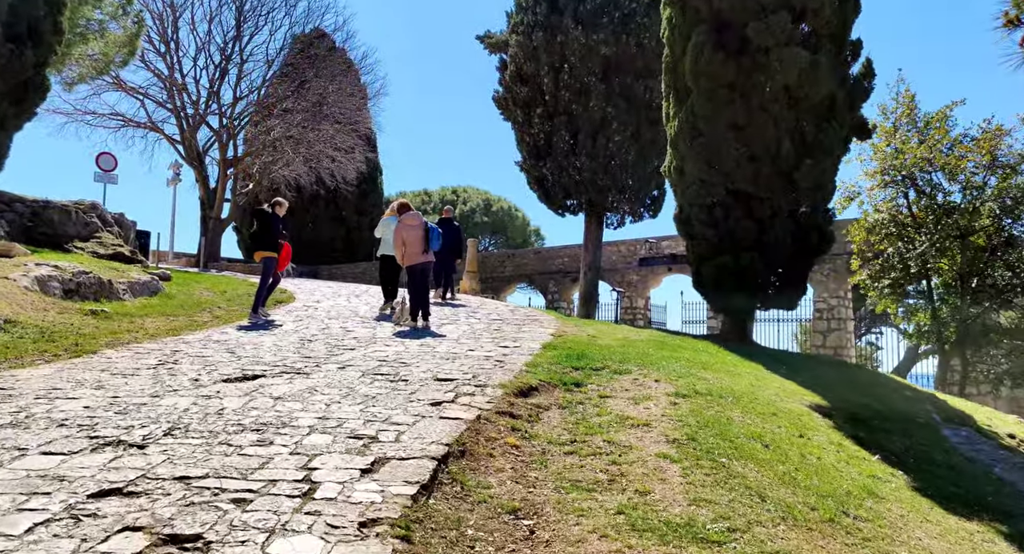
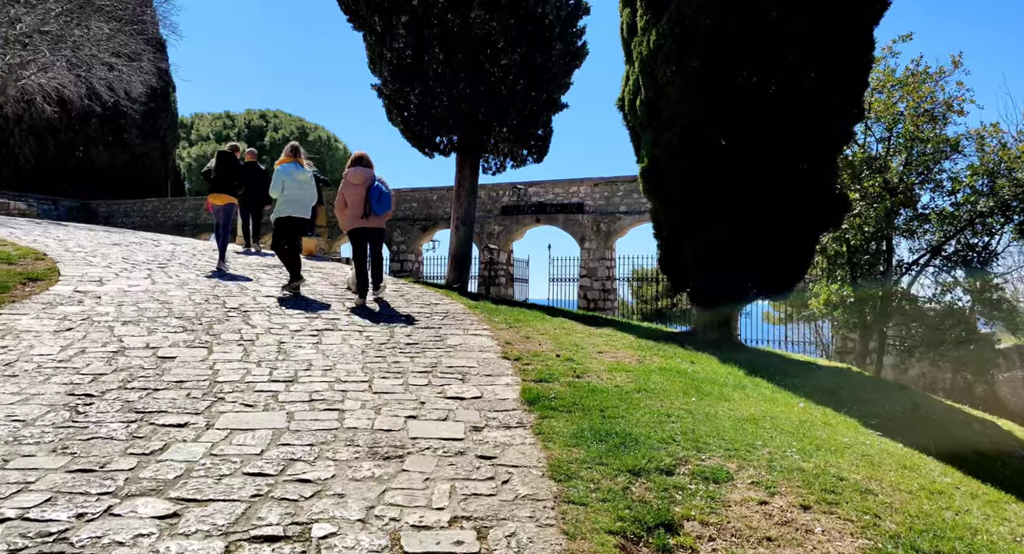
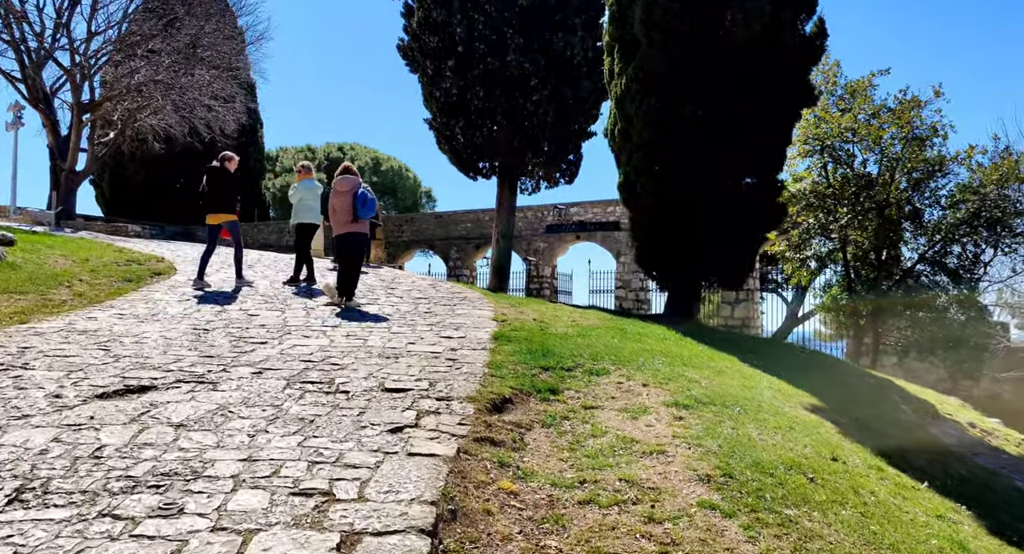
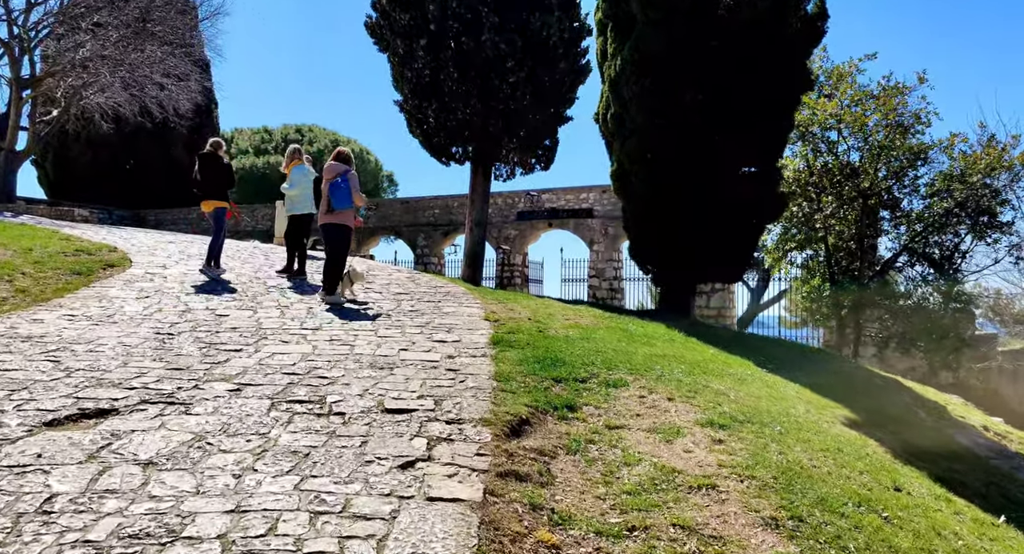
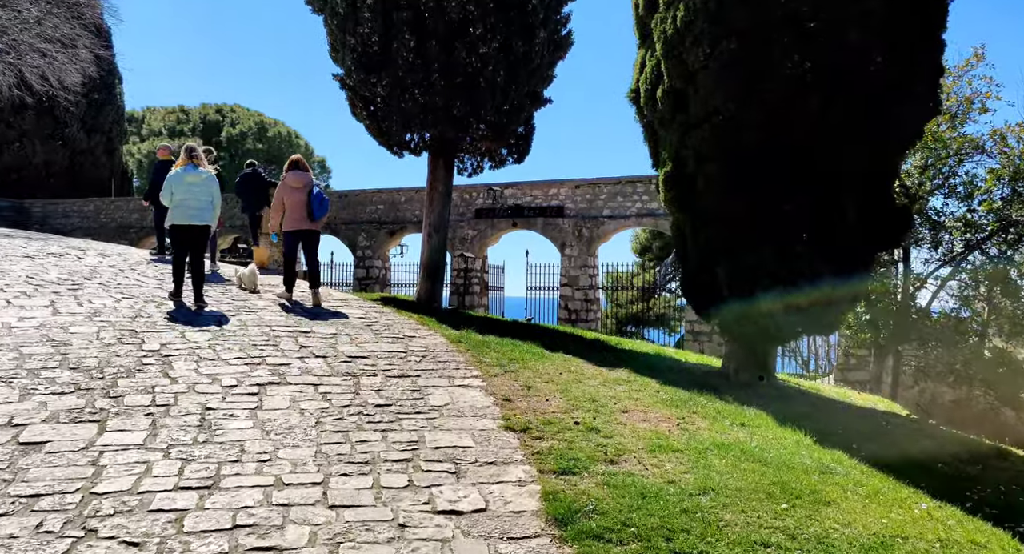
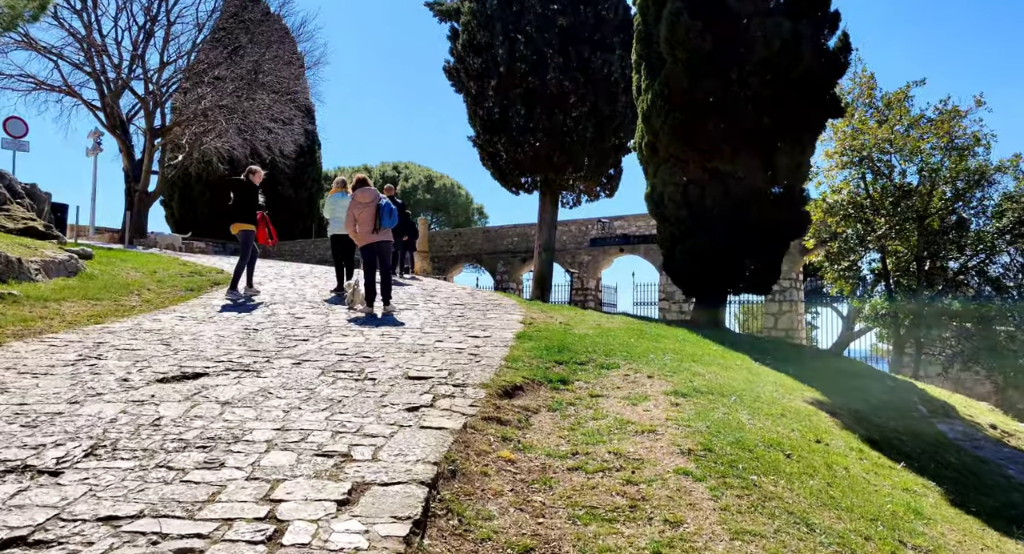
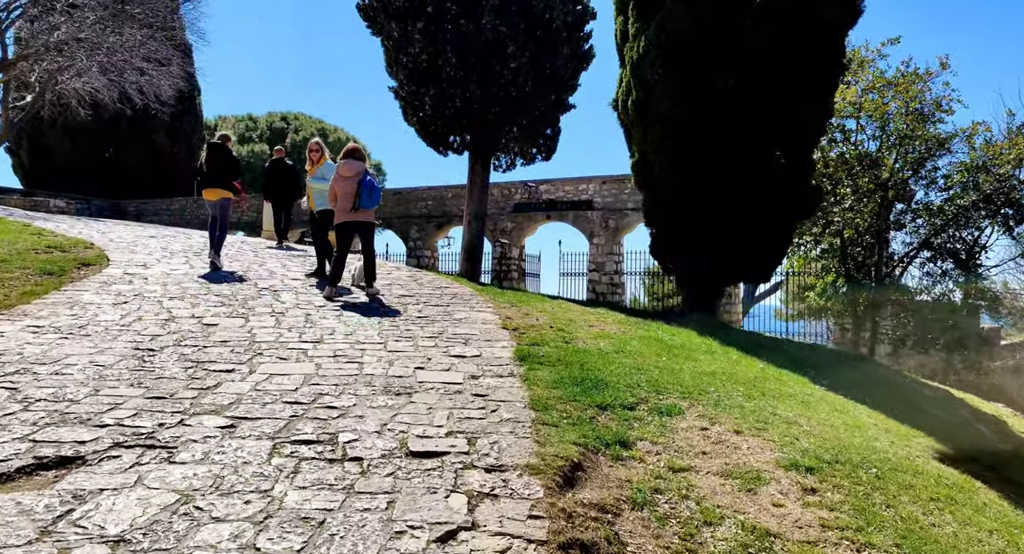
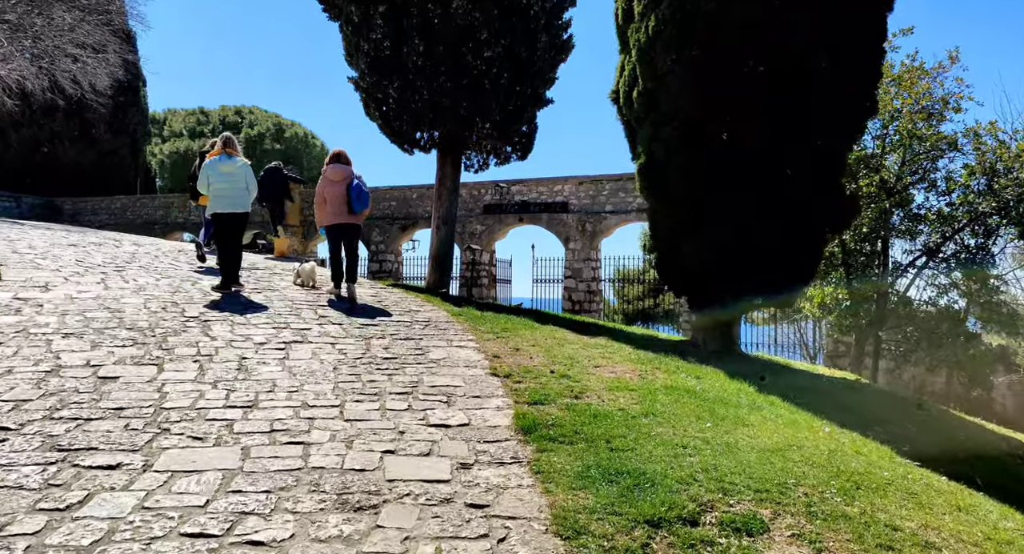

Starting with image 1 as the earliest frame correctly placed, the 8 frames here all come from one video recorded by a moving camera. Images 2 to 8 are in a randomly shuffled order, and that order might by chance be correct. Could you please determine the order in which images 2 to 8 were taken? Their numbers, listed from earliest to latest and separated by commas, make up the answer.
6, 3, 4, 7, 2, 8, 5
